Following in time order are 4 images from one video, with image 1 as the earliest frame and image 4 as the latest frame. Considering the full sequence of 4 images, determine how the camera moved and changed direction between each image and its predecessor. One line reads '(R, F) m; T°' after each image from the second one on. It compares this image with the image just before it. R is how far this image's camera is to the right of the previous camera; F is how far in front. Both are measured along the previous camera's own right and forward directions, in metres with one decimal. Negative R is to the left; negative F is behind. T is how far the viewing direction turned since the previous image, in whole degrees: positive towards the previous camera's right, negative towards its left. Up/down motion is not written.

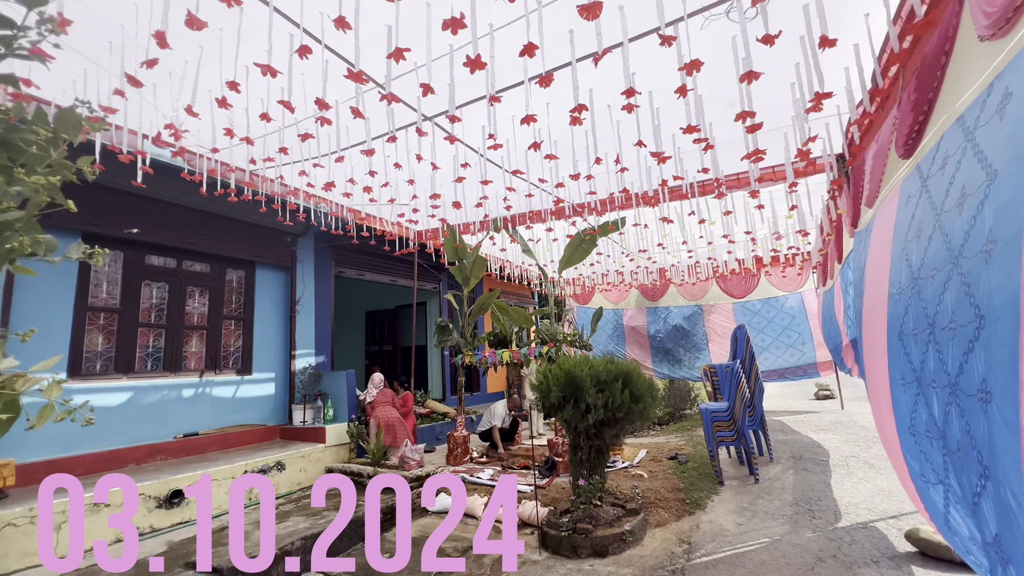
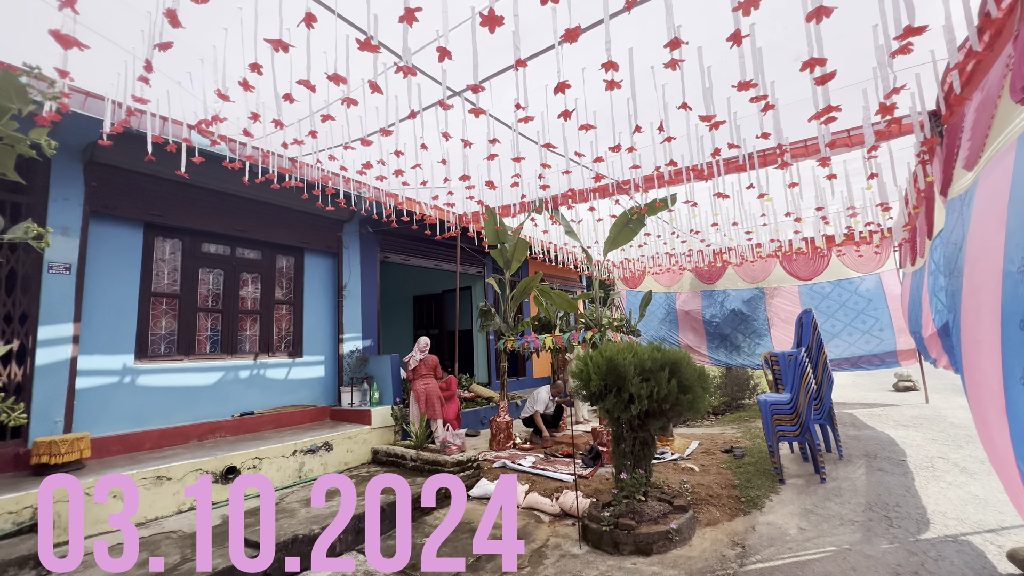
(+0.1, +0.2) m; -6°
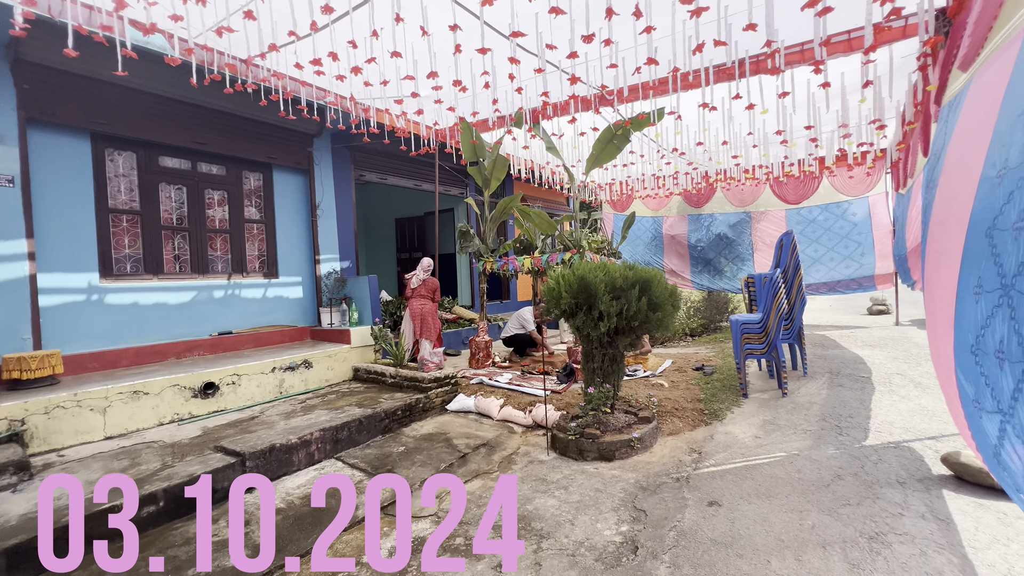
(+0.2, +0.1) m; +1°
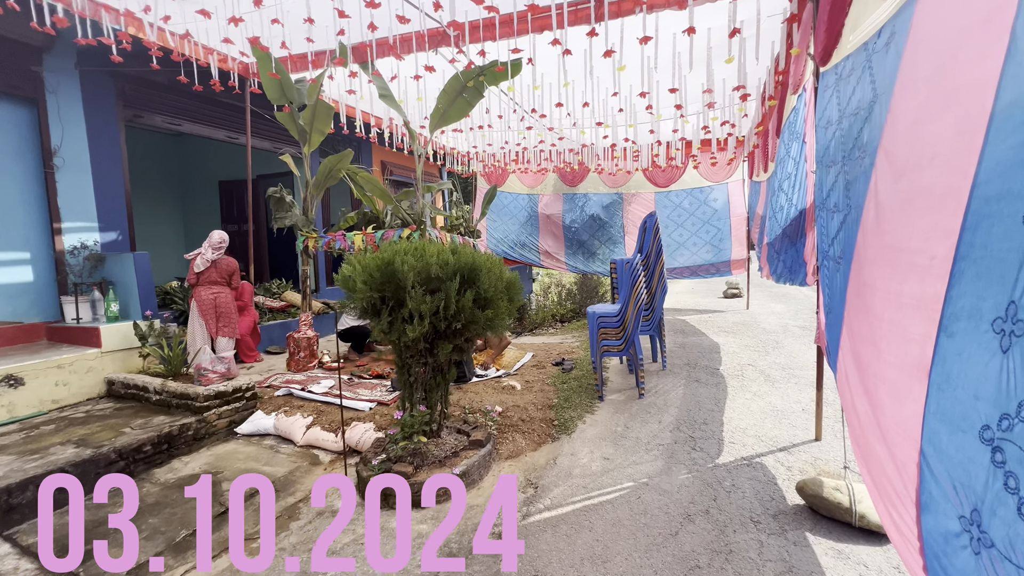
(+0.7, +0.9) m; +13°
